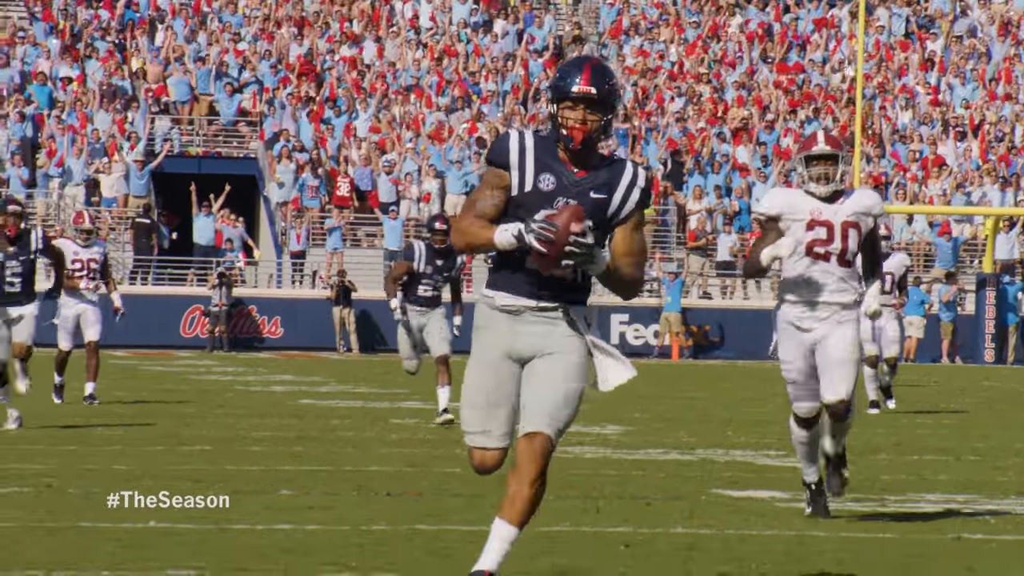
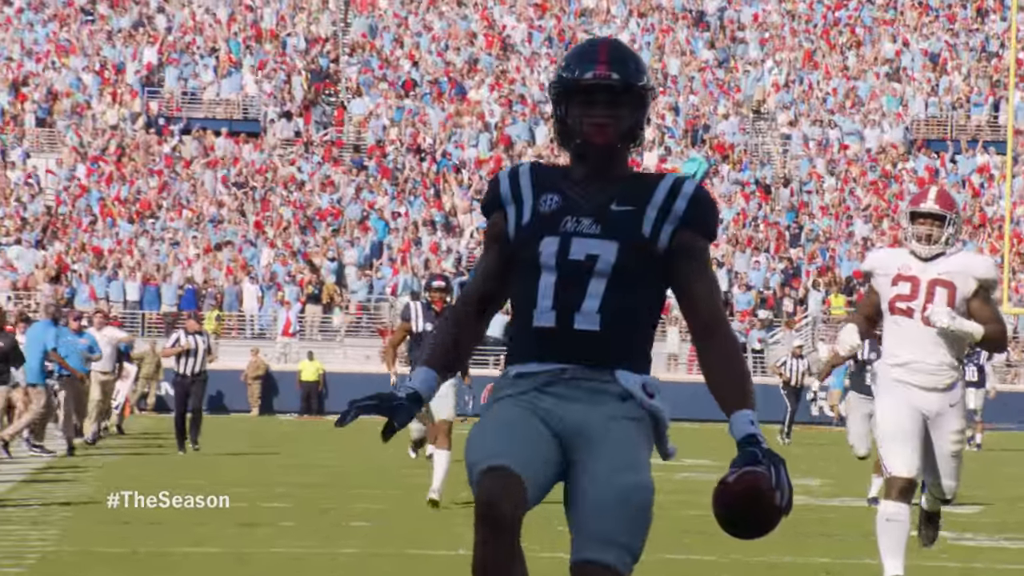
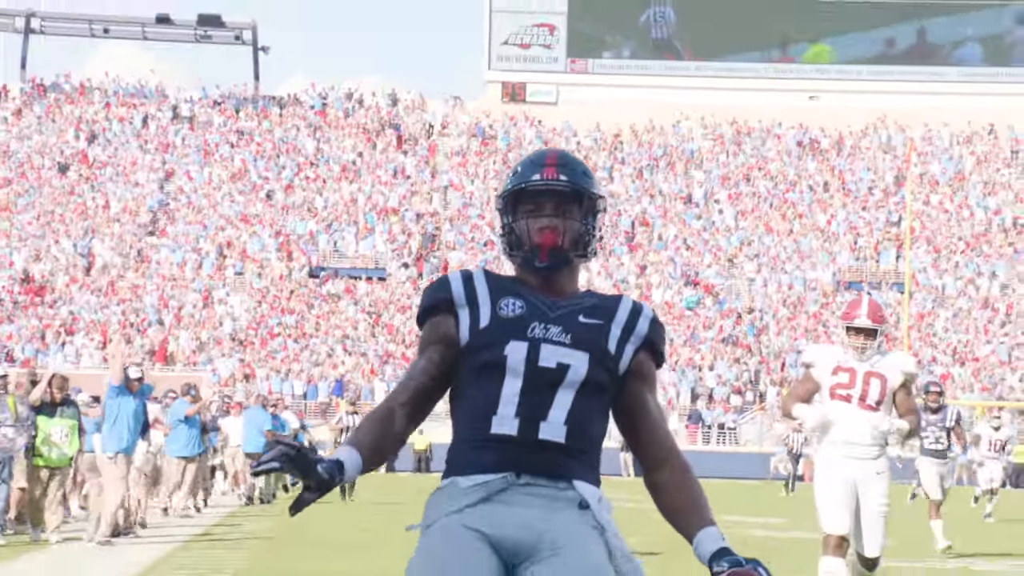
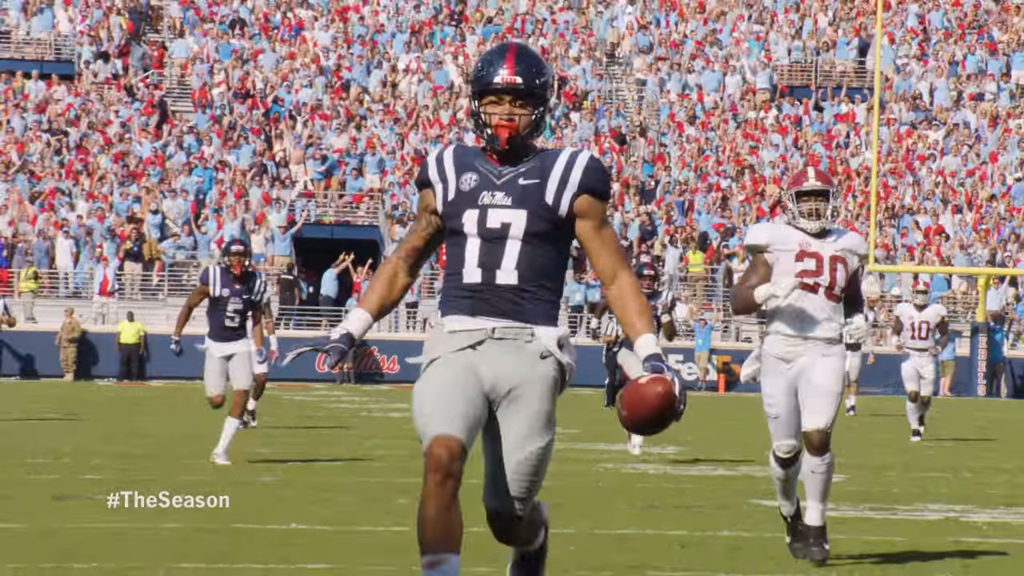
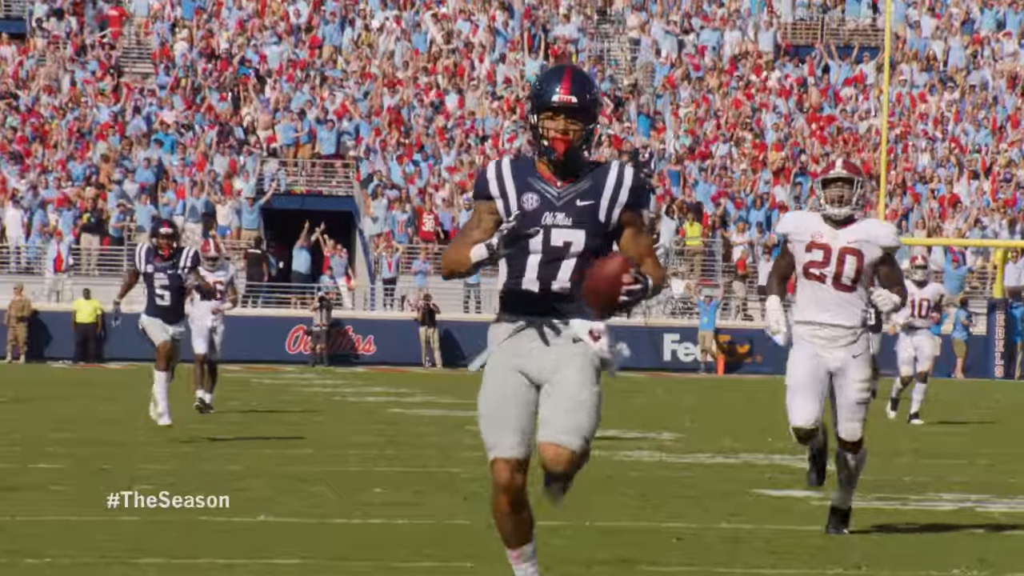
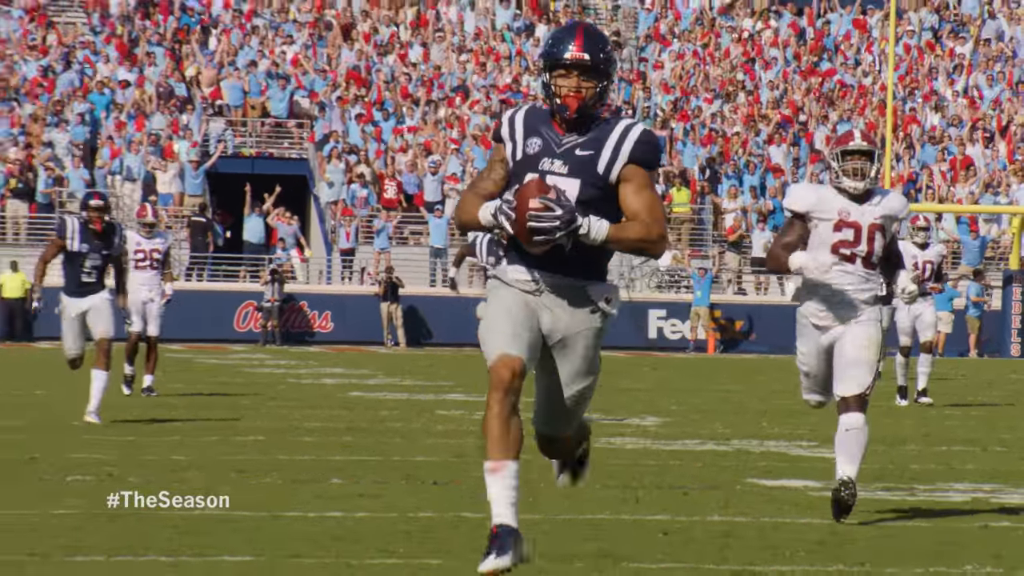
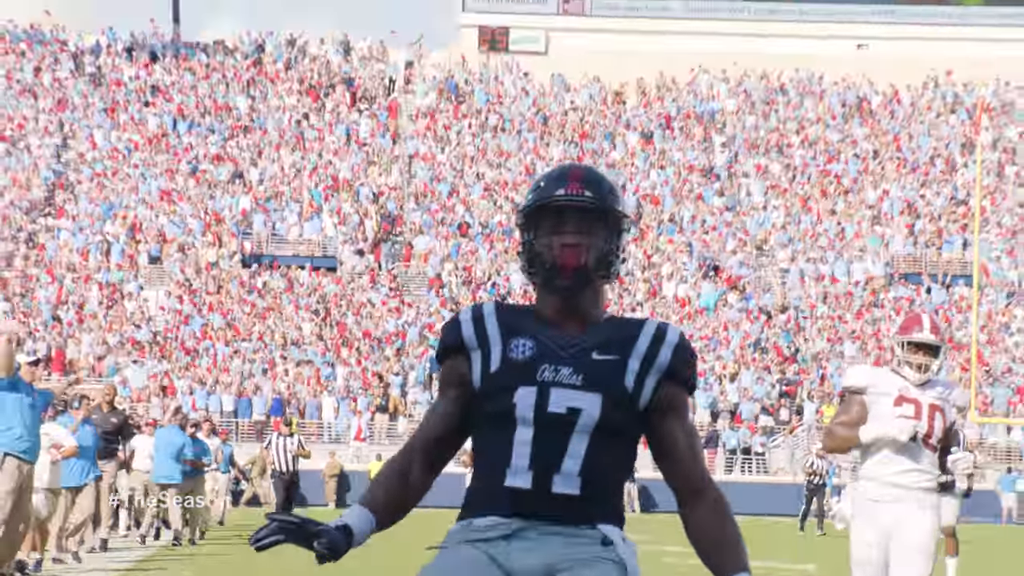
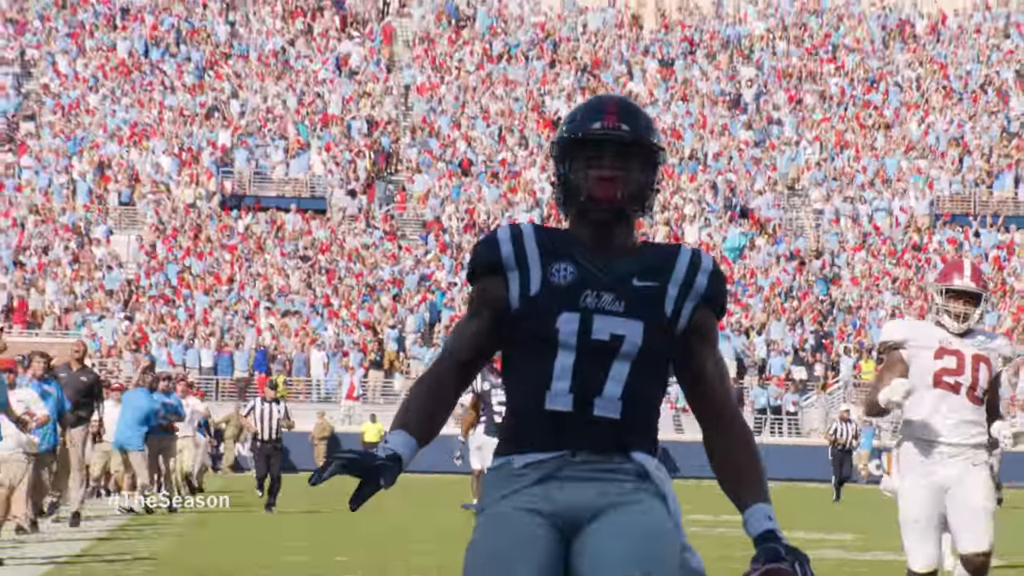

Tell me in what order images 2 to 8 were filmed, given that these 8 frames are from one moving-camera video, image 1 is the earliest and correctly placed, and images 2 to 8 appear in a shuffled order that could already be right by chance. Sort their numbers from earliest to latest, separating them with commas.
6, 5, 4, 2, 8, 7, 3
